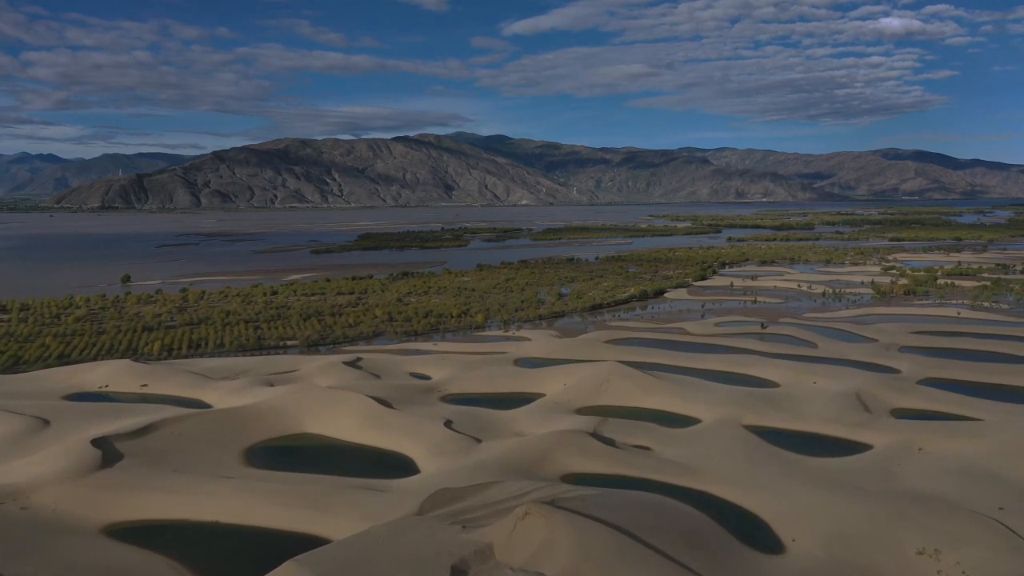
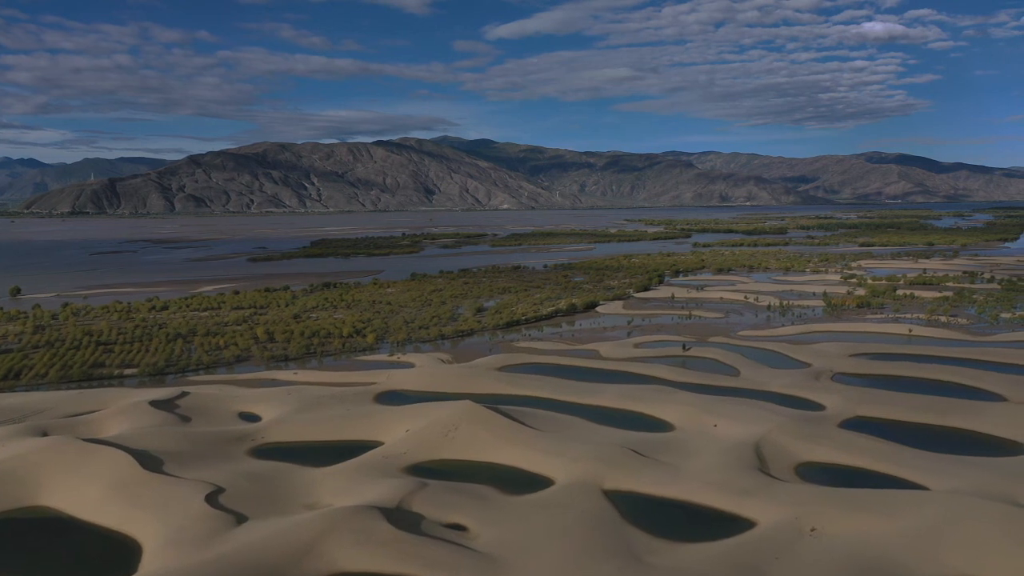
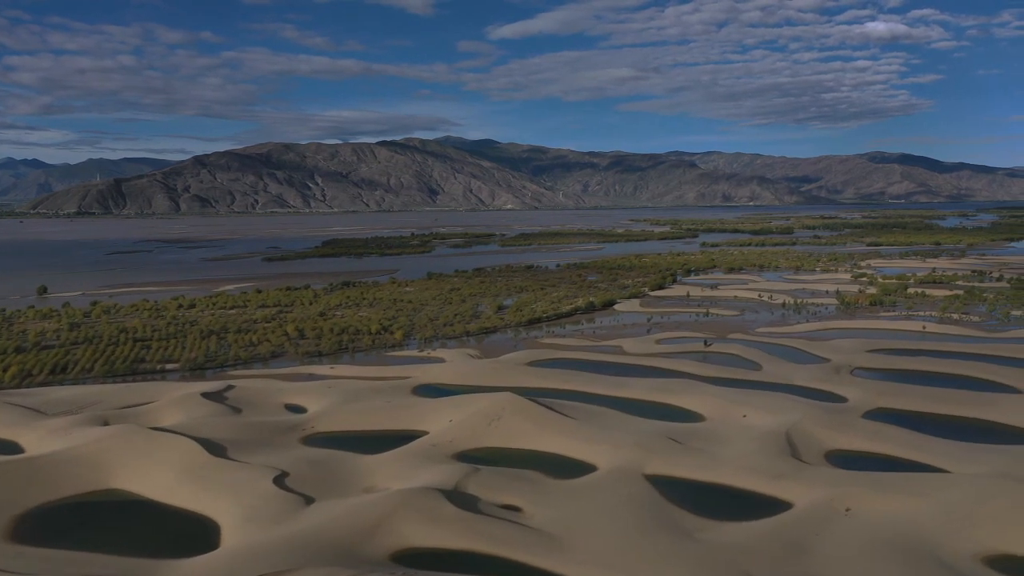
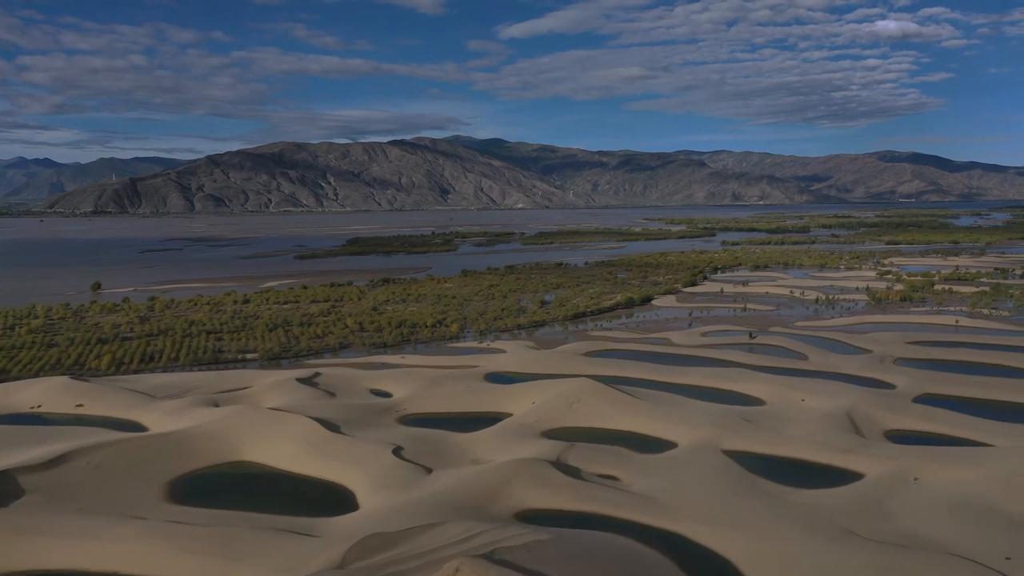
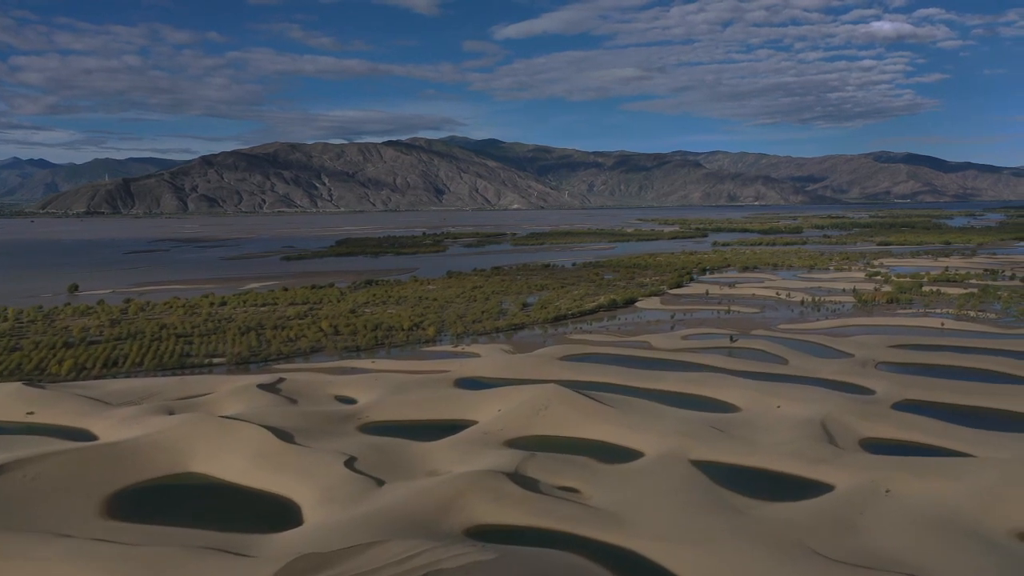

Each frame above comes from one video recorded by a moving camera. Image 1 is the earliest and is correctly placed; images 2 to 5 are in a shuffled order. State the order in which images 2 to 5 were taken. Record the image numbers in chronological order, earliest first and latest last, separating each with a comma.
4, 5, 3, 2
